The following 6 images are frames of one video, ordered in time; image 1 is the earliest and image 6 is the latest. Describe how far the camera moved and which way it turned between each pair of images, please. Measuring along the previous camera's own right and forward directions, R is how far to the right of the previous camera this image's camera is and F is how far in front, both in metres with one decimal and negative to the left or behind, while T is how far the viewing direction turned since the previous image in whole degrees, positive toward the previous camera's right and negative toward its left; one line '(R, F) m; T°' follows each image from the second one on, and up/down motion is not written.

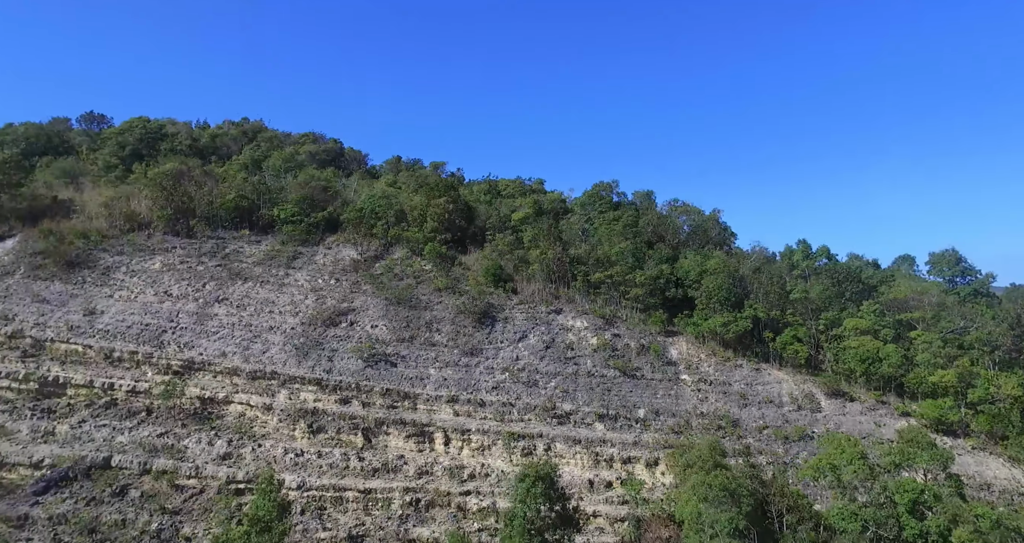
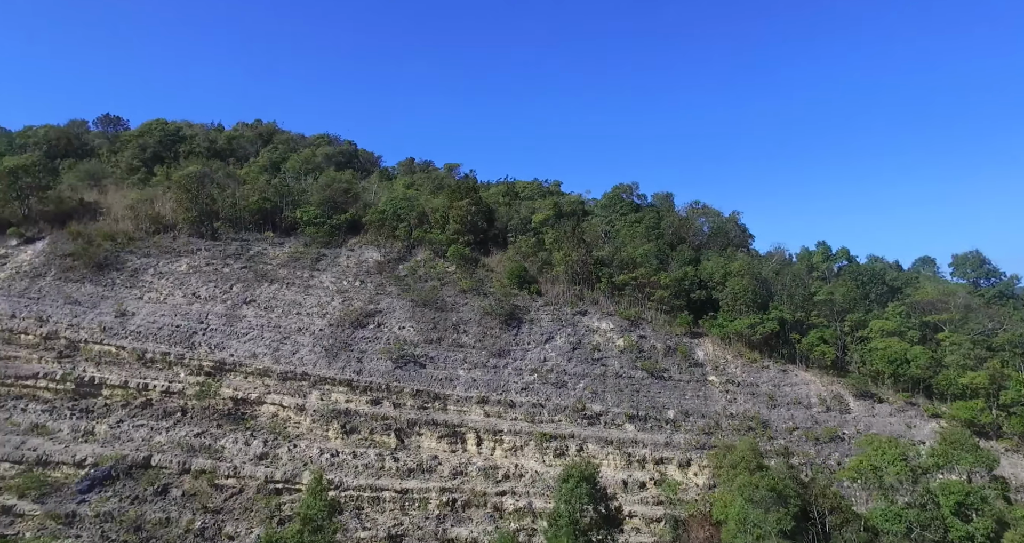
(-0.6, -0.1) m; 0°
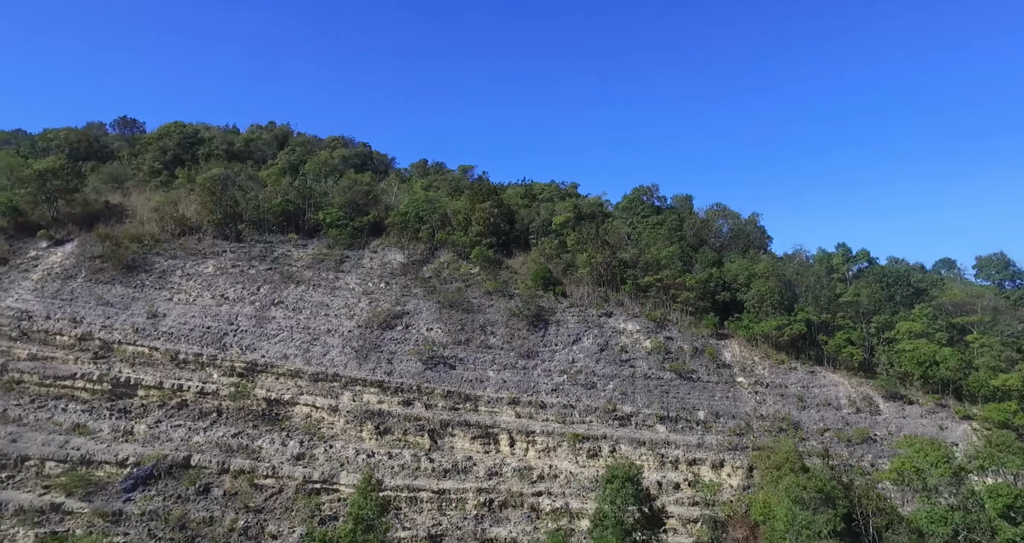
(-0.6, -0.1) m; 0°
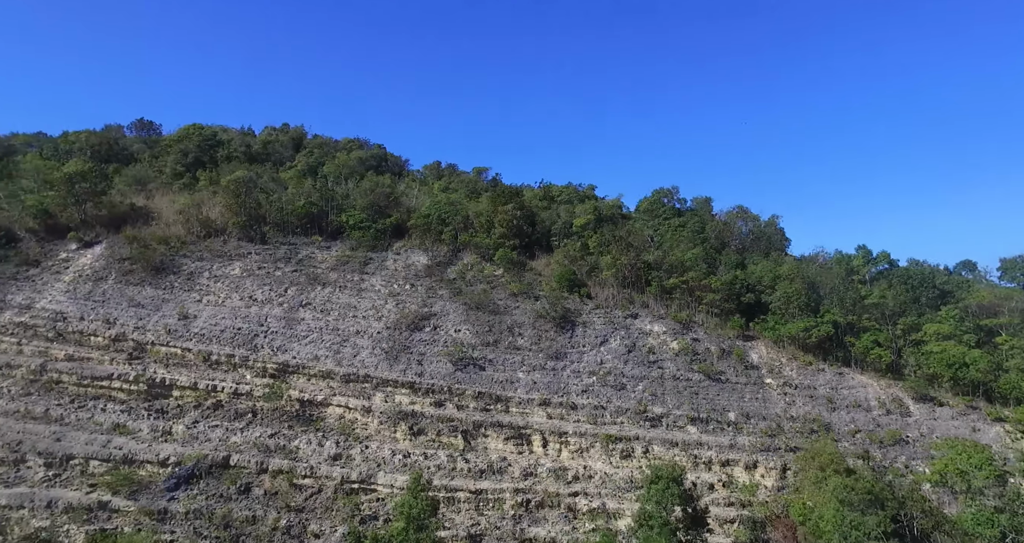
(-0.6, -0.1) m; 0°
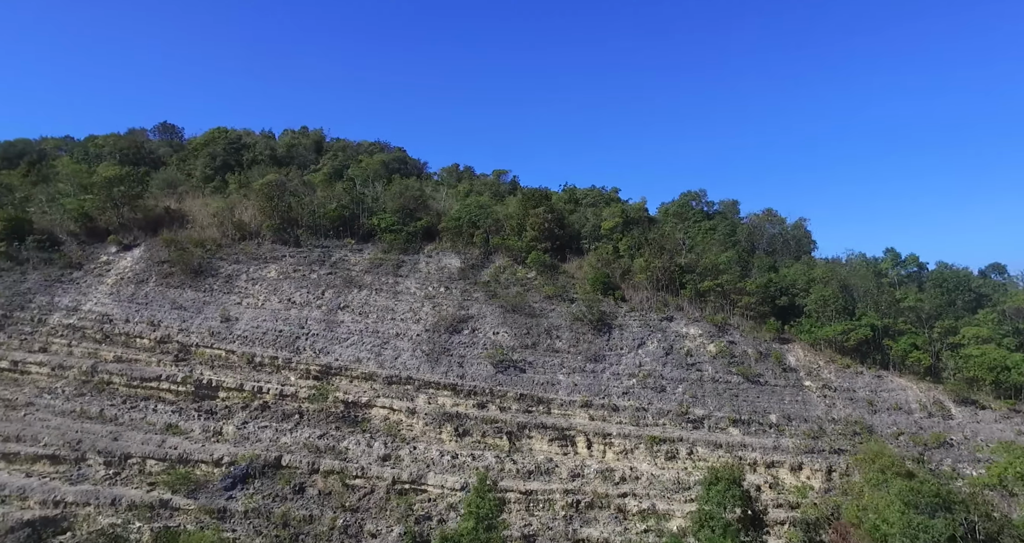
(-0.8, -0.2) m; -1°
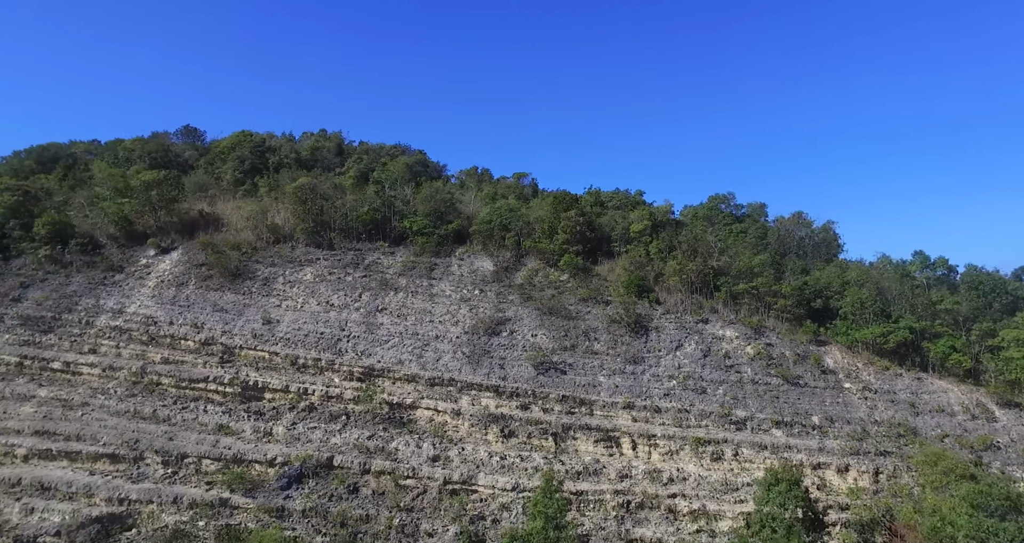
(-0.9, -0.2) m; -1°
